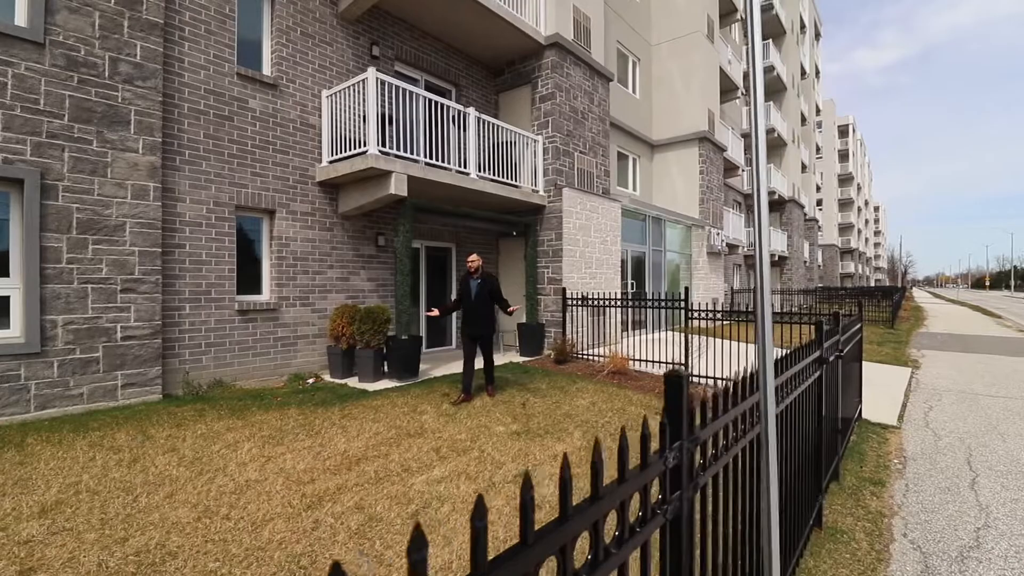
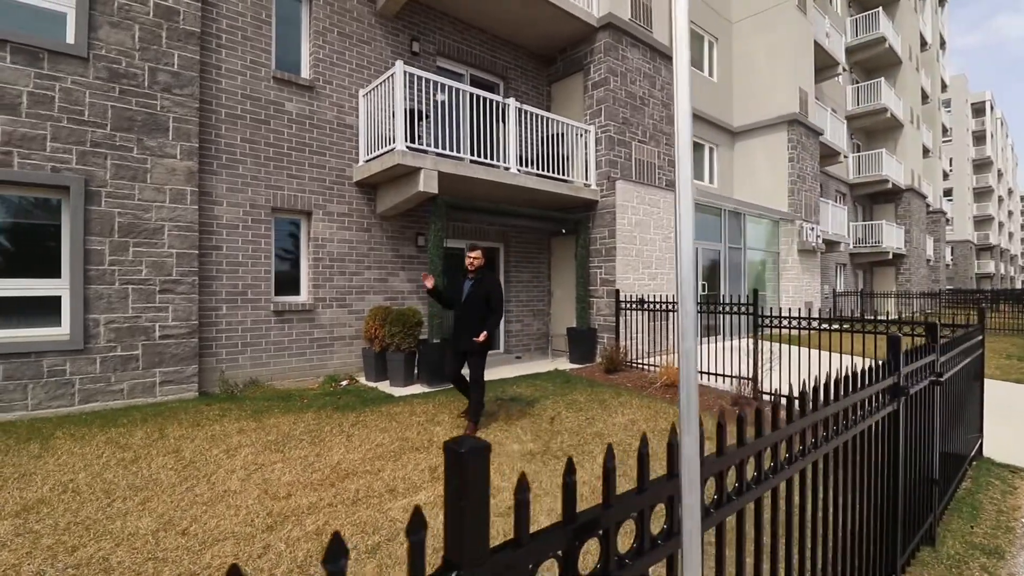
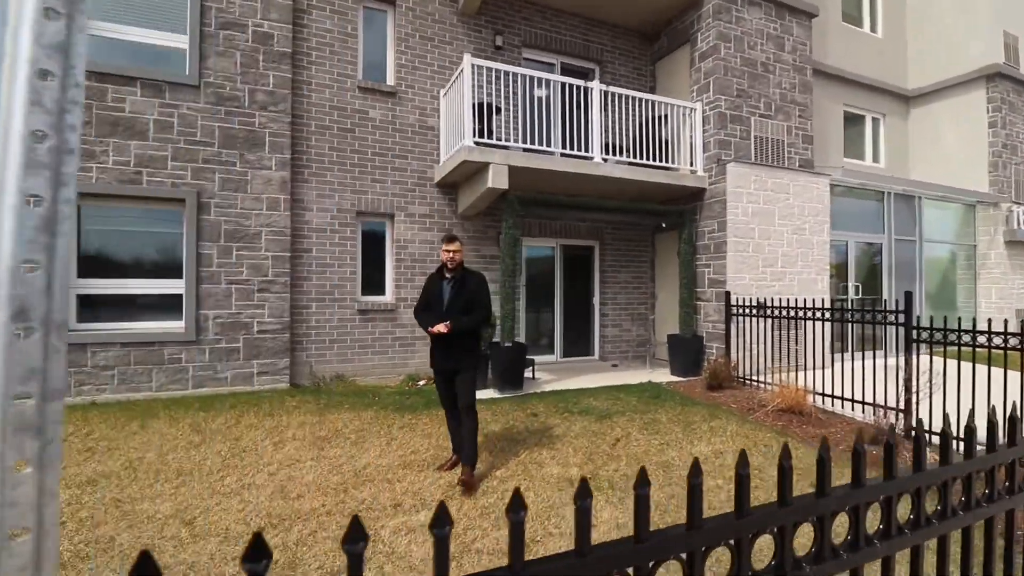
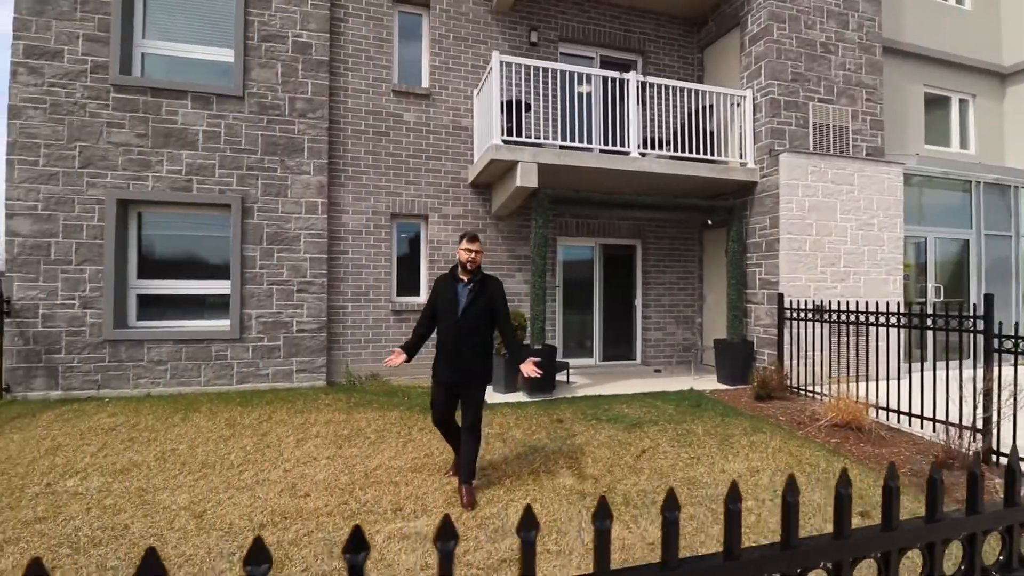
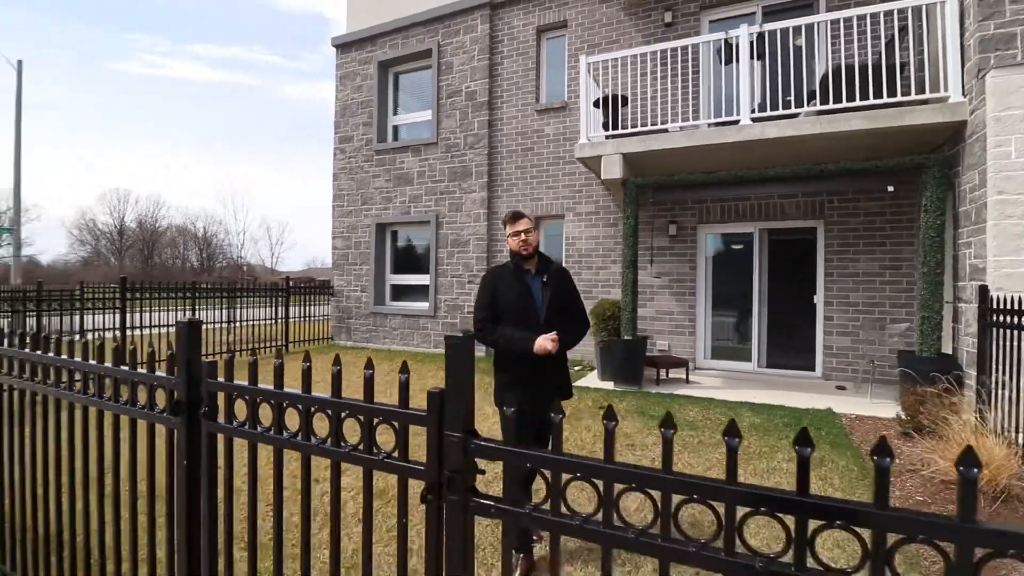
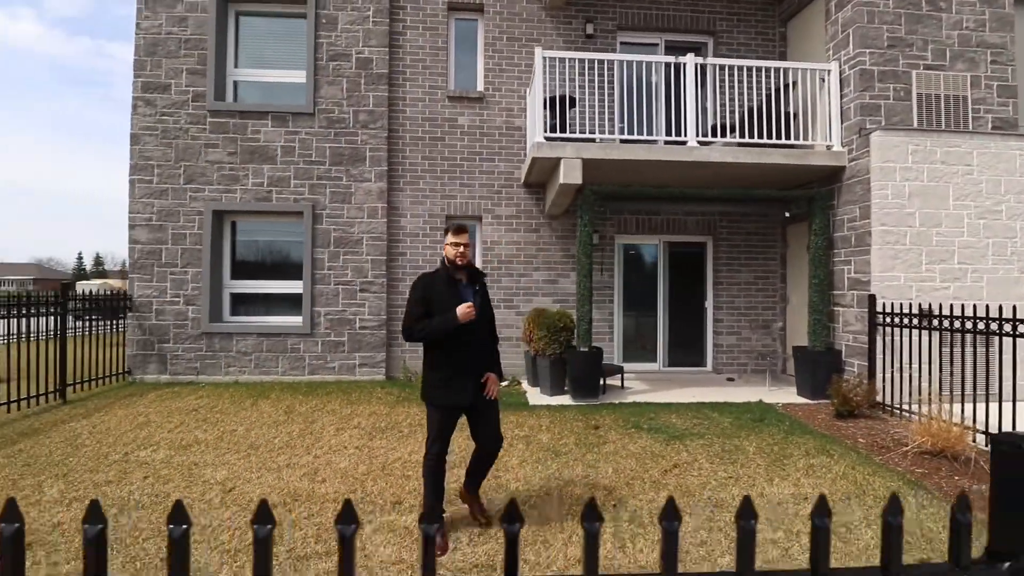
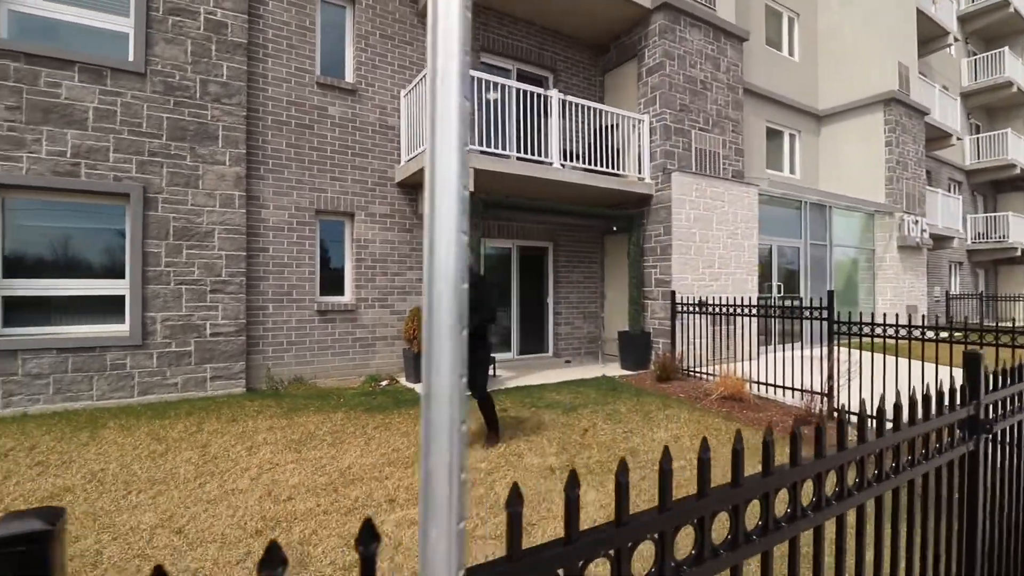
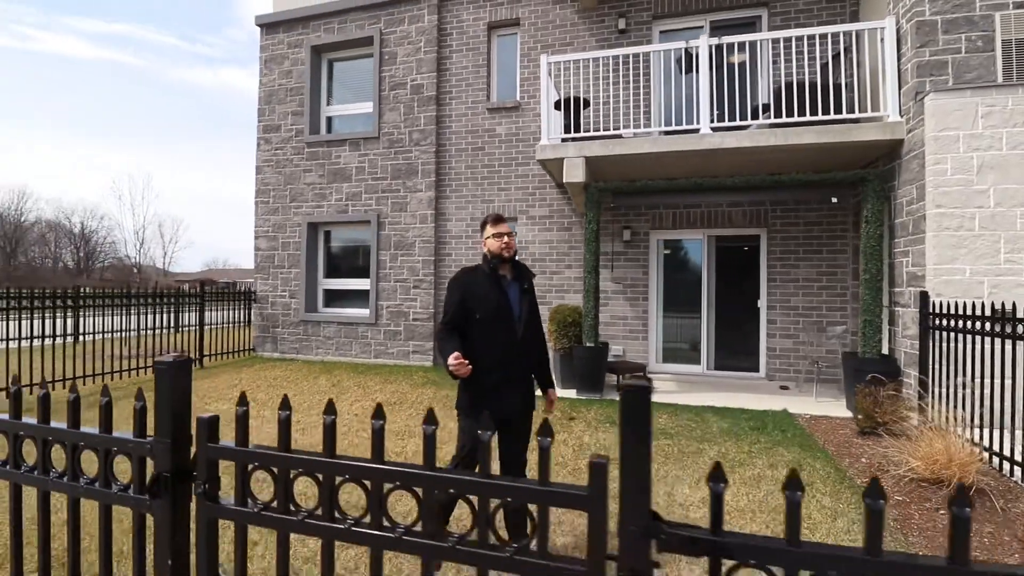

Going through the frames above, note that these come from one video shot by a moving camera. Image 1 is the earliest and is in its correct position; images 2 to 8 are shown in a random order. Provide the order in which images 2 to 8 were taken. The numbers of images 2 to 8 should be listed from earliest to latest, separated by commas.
2, 7, 3, 4, 6, 8, 5
